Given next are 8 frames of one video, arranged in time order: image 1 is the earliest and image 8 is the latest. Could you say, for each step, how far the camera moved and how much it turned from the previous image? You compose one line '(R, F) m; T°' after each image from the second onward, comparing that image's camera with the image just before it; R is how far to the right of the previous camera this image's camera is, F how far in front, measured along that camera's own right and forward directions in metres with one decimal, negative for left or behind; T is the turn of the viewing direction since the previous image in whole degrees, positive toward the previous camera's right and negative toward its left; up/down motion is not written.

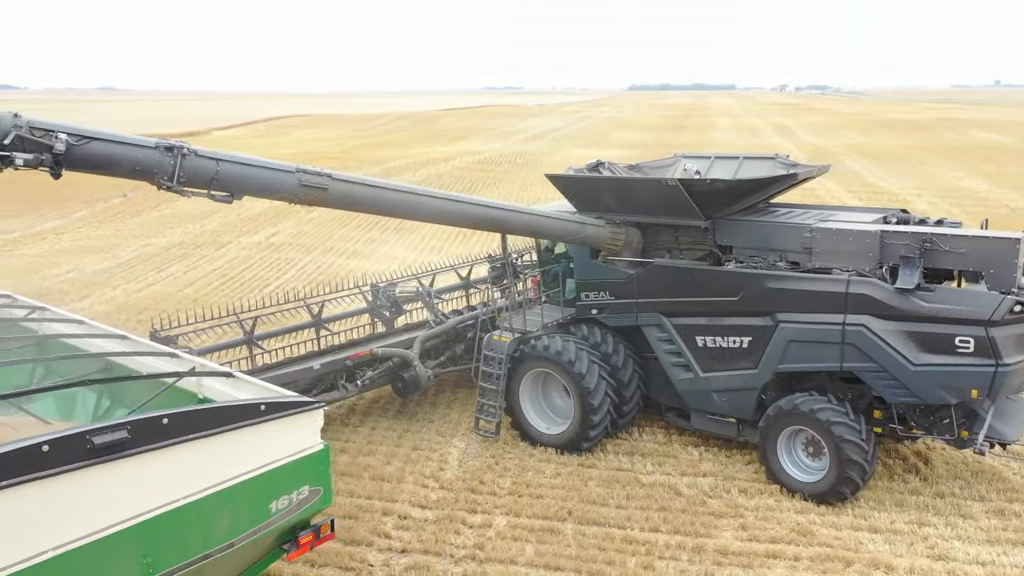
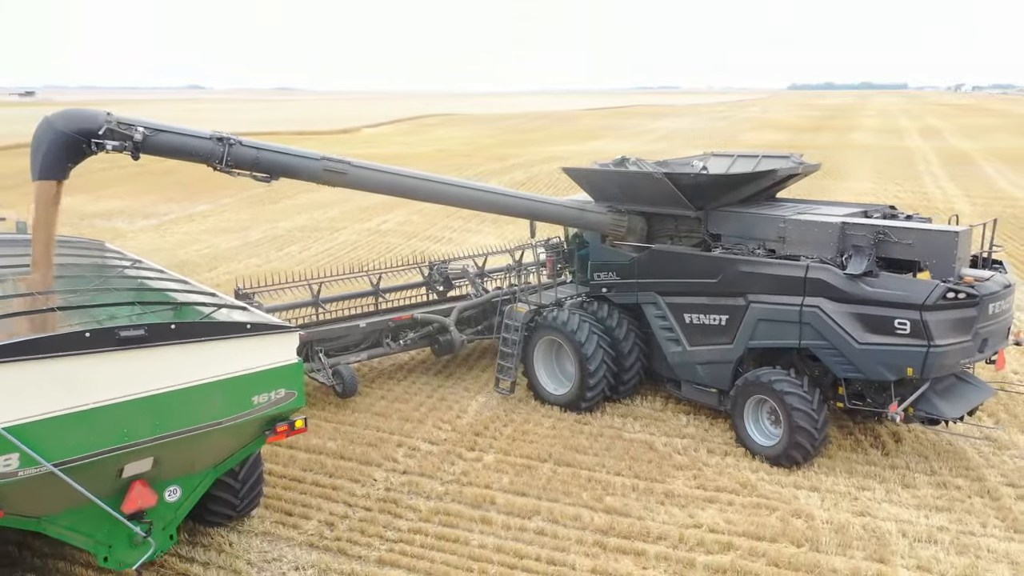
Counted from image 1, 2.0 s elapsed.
(+1.2, -0.9) m; -10°
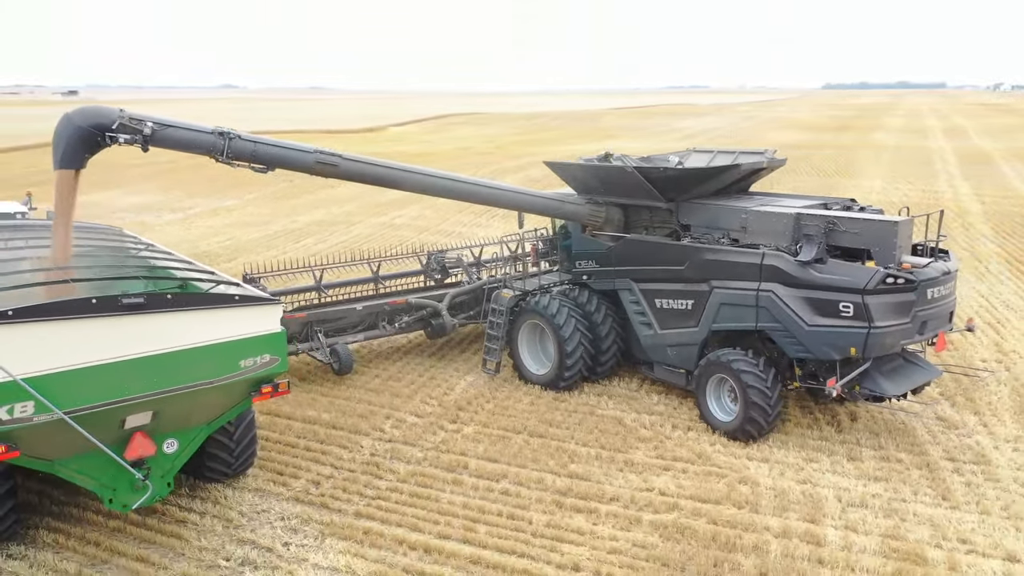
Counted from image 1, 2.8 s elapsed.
(+0.4, -0.5) m; -2°
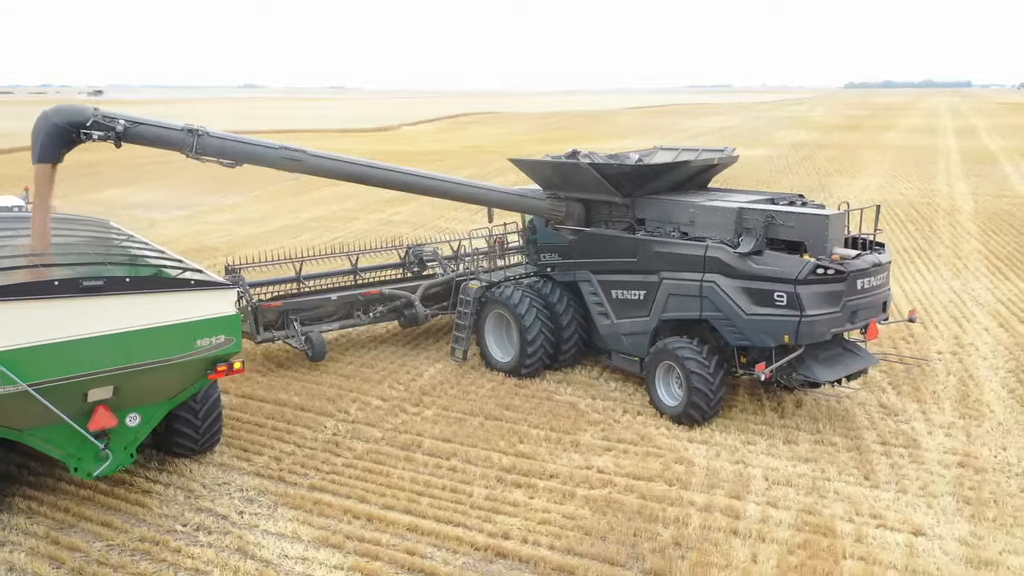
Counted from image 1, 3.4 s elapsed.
(+0.6, -0.4) m; -1°
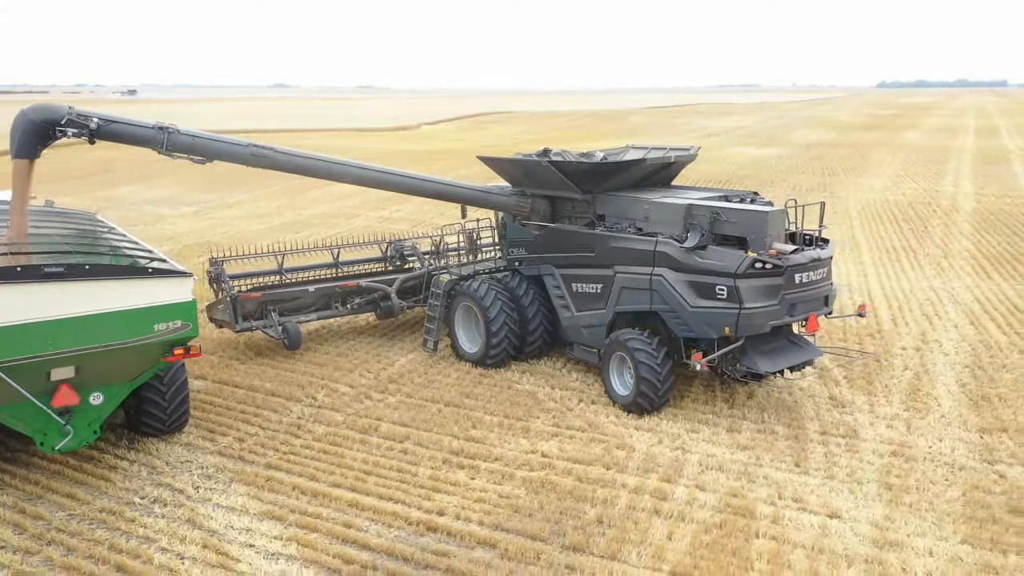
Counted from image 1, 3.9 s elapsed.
(+0.6, -0.3) m; -2°
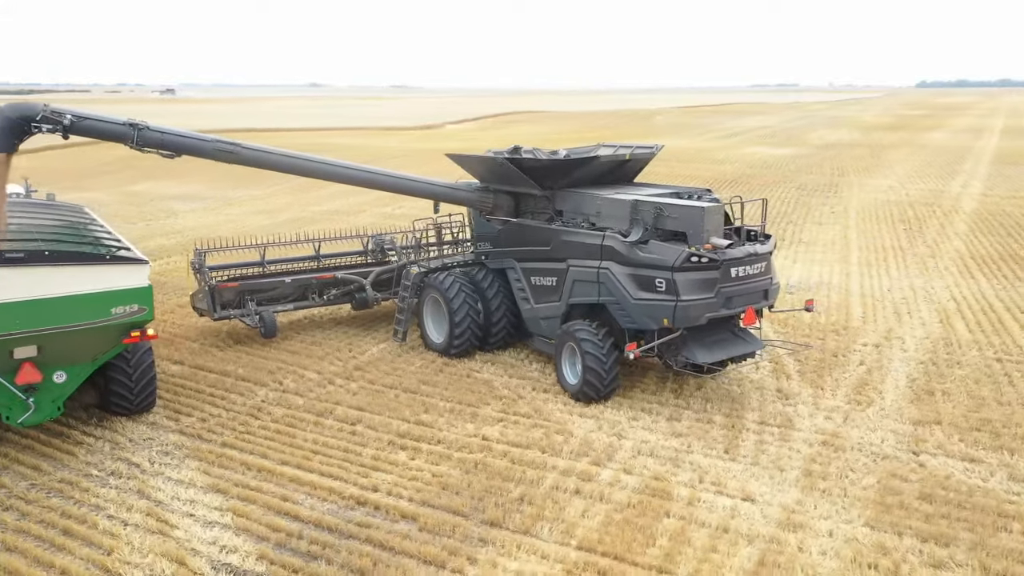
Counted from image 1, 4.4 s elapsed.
(+0.7, -0.3) m; -2°
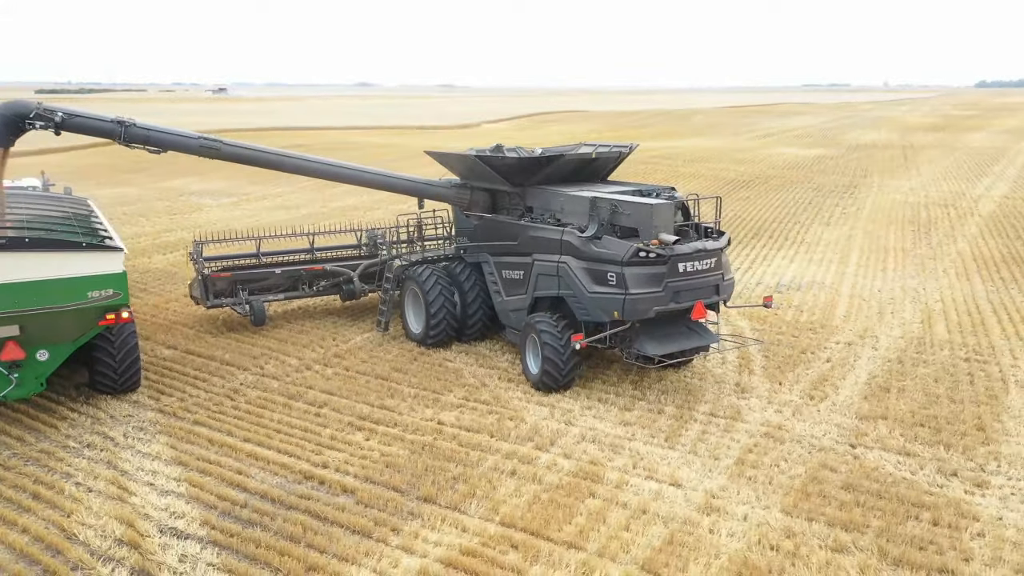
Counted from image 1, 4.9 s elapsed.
(+0.8, -0.3) m; -3°
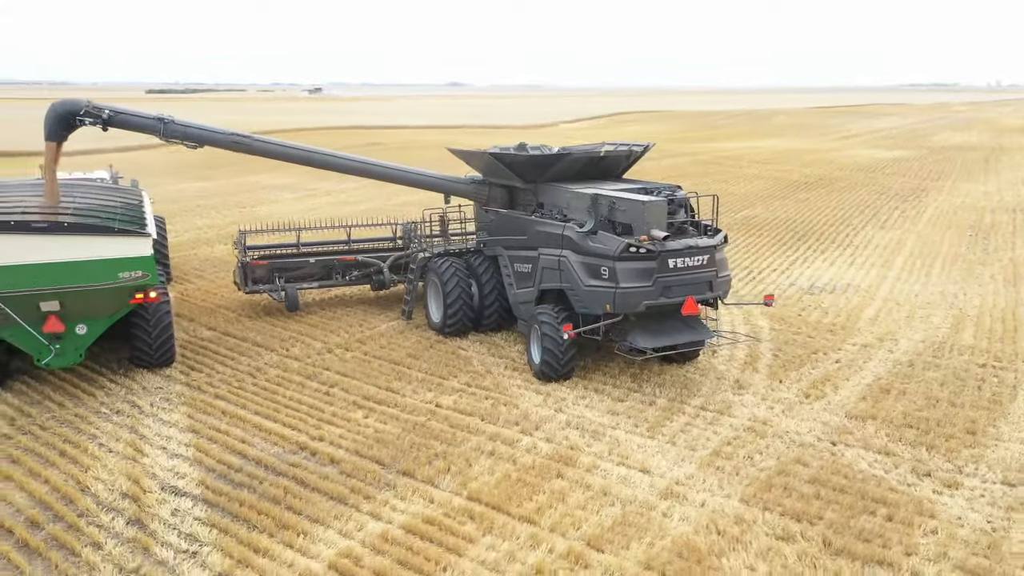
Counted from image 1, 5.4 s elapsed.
(+0.8, -0.3) m; -6°
